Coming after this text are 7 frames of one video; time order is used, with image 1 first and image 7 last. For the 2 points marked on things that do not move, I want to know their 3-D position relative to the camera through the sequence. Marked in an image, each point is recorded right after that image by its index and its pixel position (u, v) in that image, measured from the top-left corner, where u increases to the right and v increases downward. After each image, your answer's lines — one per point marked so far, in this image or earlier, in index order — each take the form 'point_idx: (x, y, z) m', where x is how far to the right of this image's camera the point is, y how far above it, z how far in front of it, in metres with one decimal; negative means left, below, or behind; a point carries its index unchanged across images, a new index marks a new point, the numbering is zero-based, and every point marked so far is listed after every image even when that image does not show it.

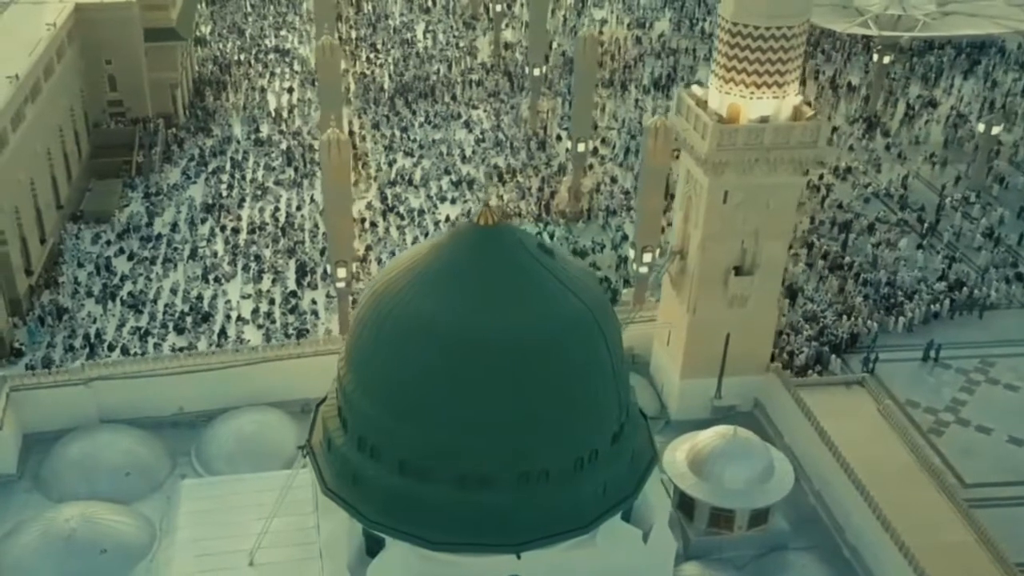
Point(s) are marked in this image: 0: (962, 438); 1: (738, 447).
0: (+7.1, -2.4, +19.4) m
1: (+2.5, -1.8, +13.7) m
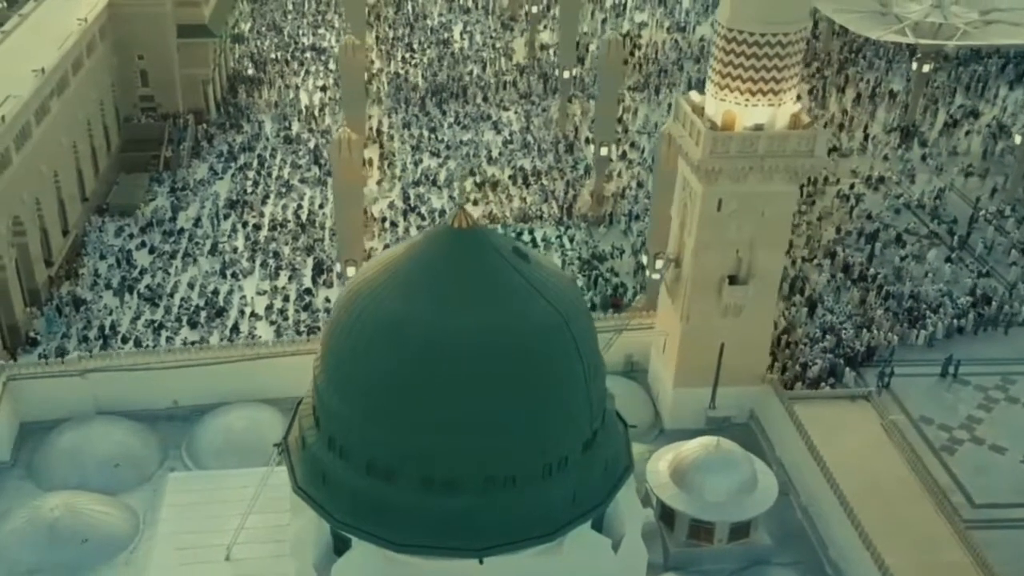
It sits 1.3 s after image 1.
0: (+7.2, -2.6, +19.0) m
1: (+2.3, -1.9, +13.5) m
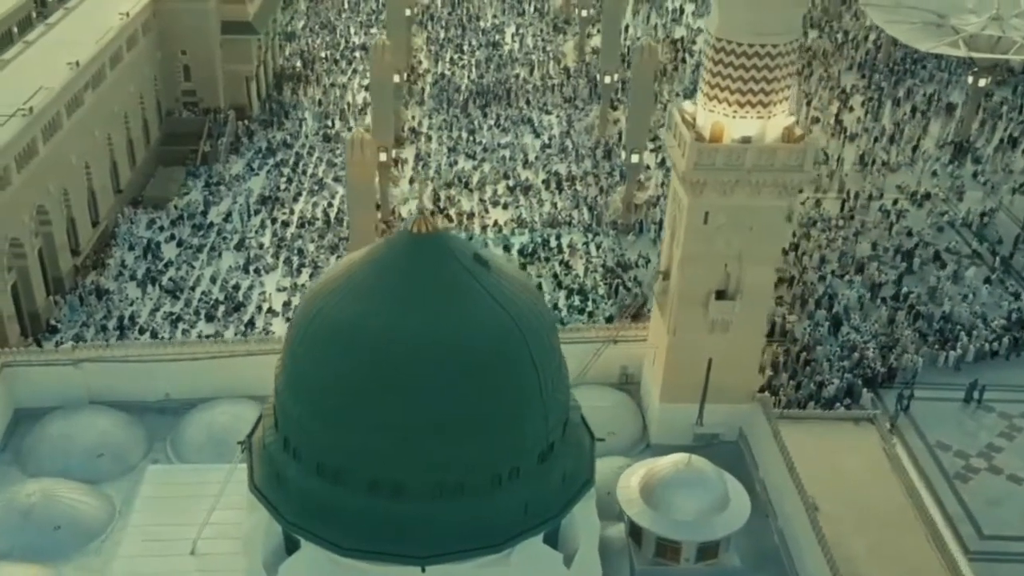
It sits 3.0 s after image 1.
0: (+7.2, -3.0, +18.4) m
1: (+1.9, -2.0, +13.2) m
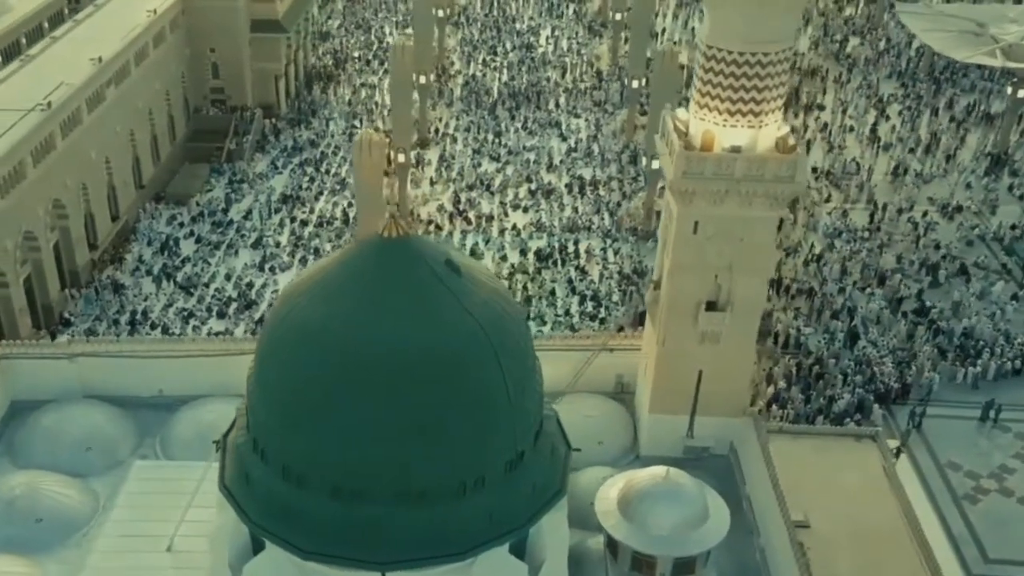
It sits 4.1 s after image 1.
0: (+7.1, -3.2, +17.9) m
1: (+1.6, -2.1, +13.0) m
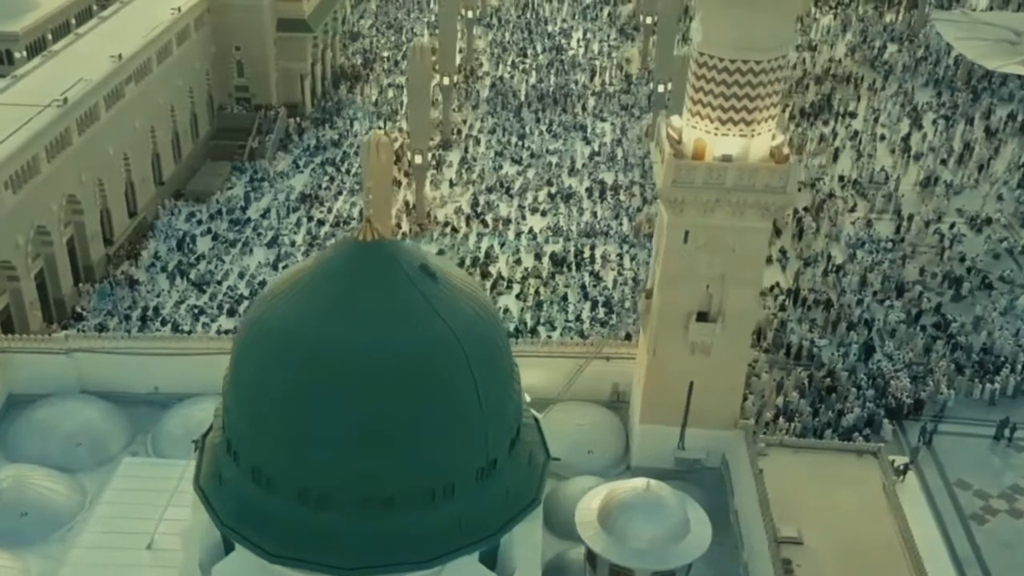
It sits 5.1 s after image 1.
0: (+7.1, -3.4, +17.5) m
1: (+1.4, -2.2, +12.8) m
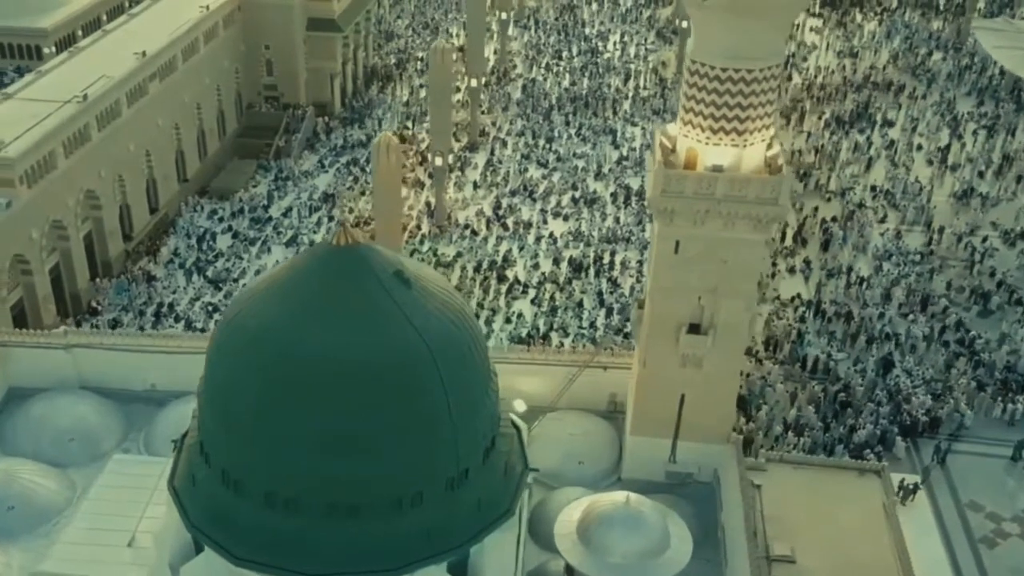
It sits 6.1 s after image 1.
0: (+7.0, -3.7, +17.0) m
1: (+1.2, -2.3, +12.6) m
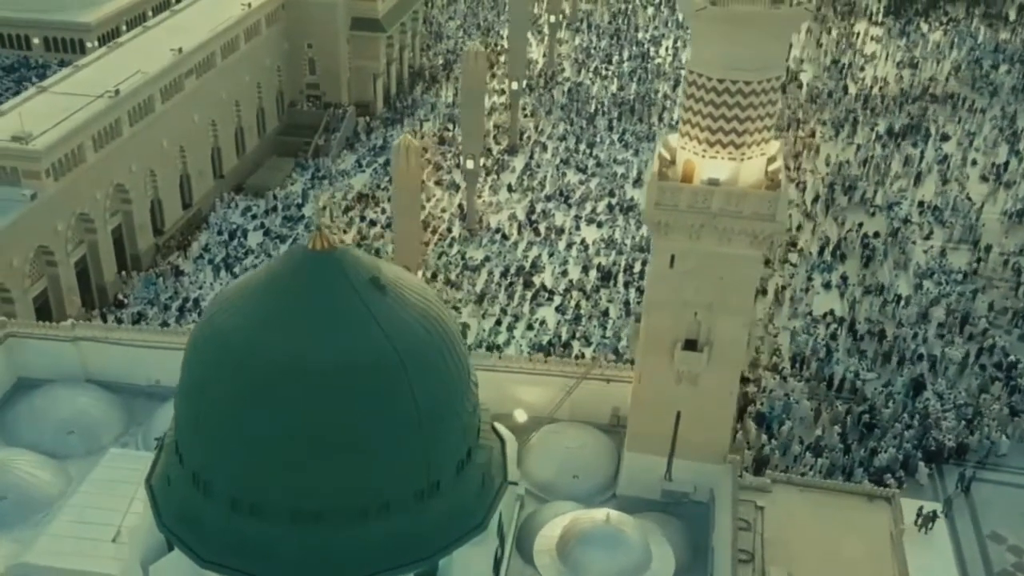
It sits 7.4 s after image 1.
0: (+7.0, -4.0, +16.3) m
1: (+0.9, -2.5, +12.3) m
